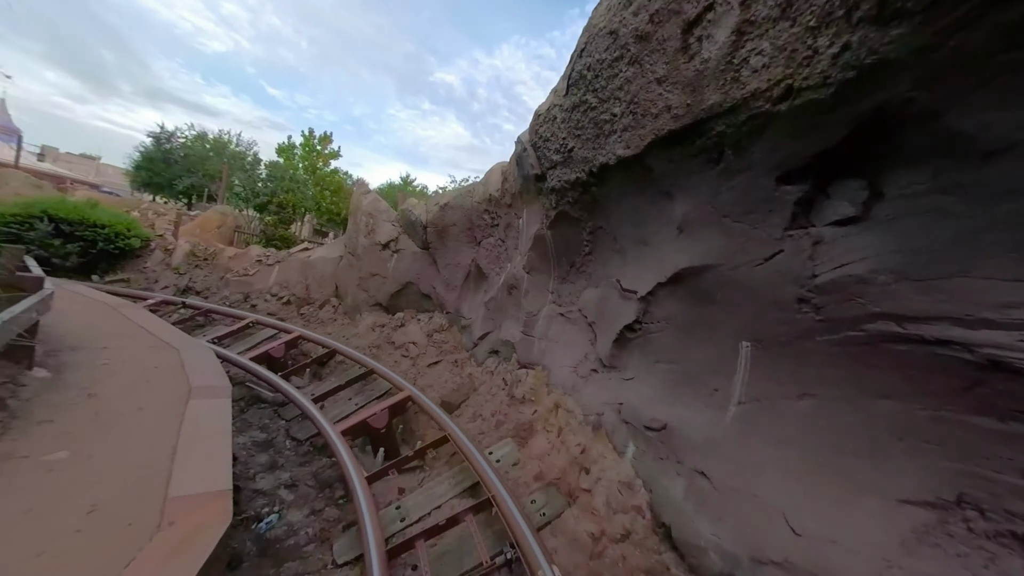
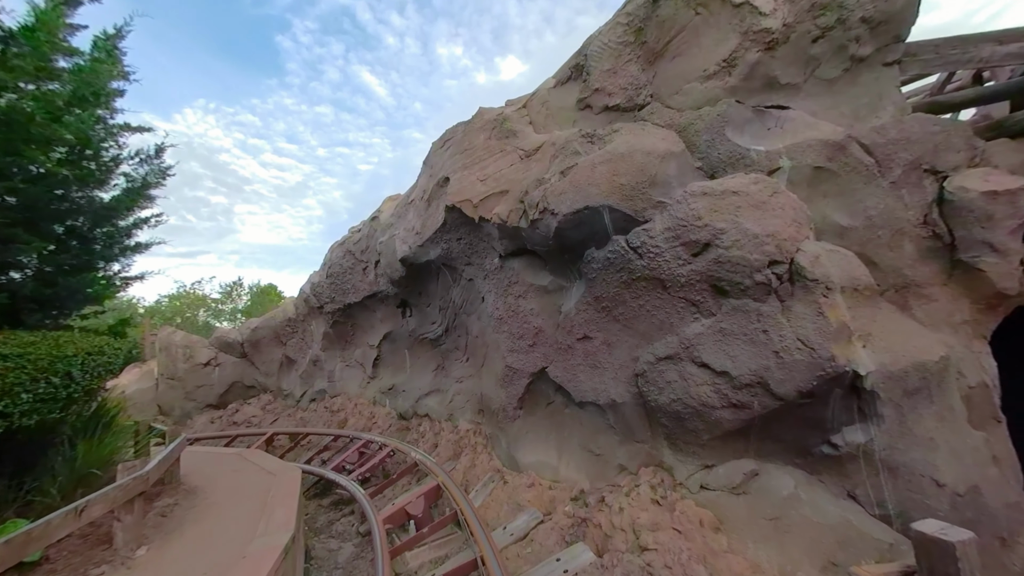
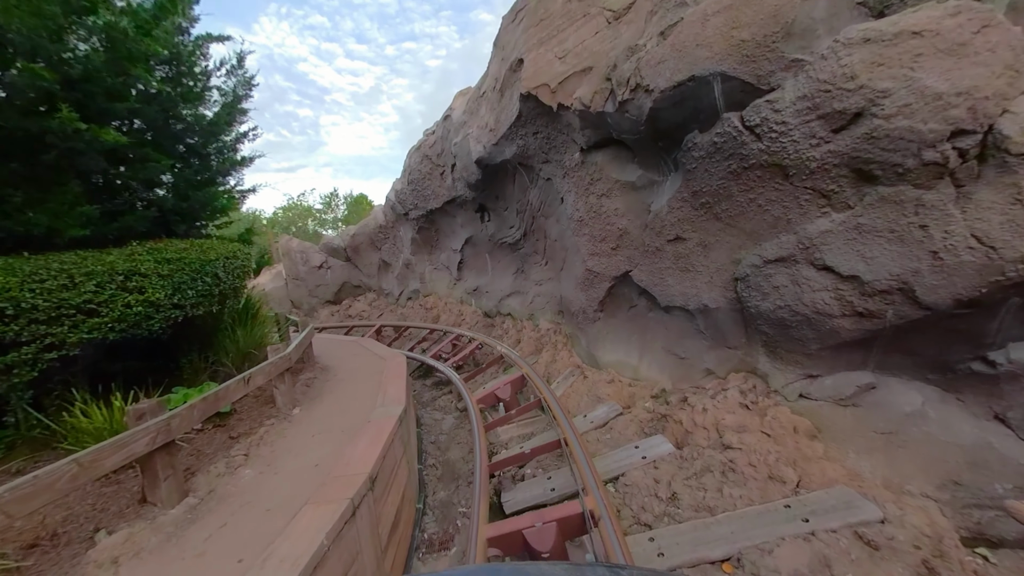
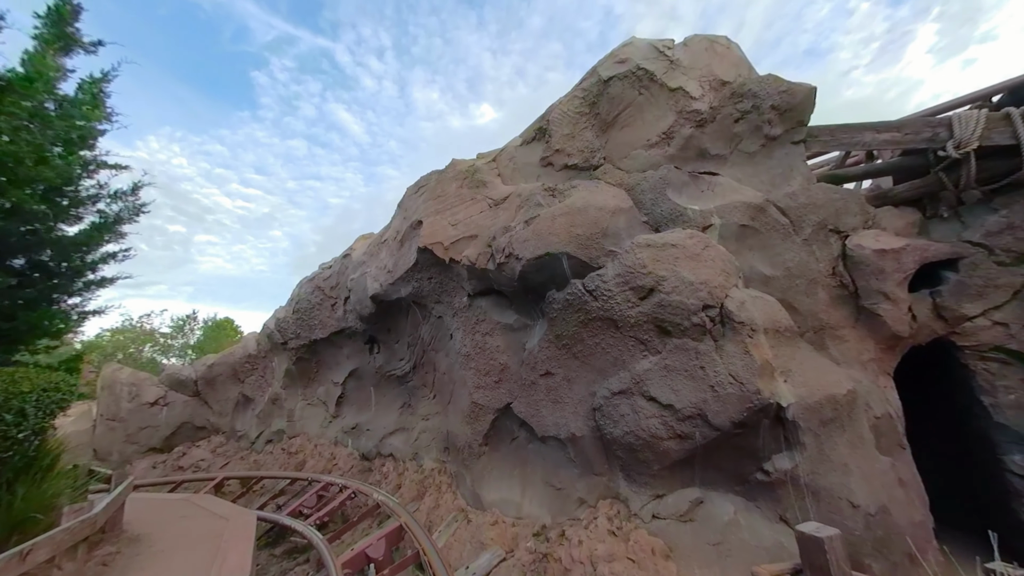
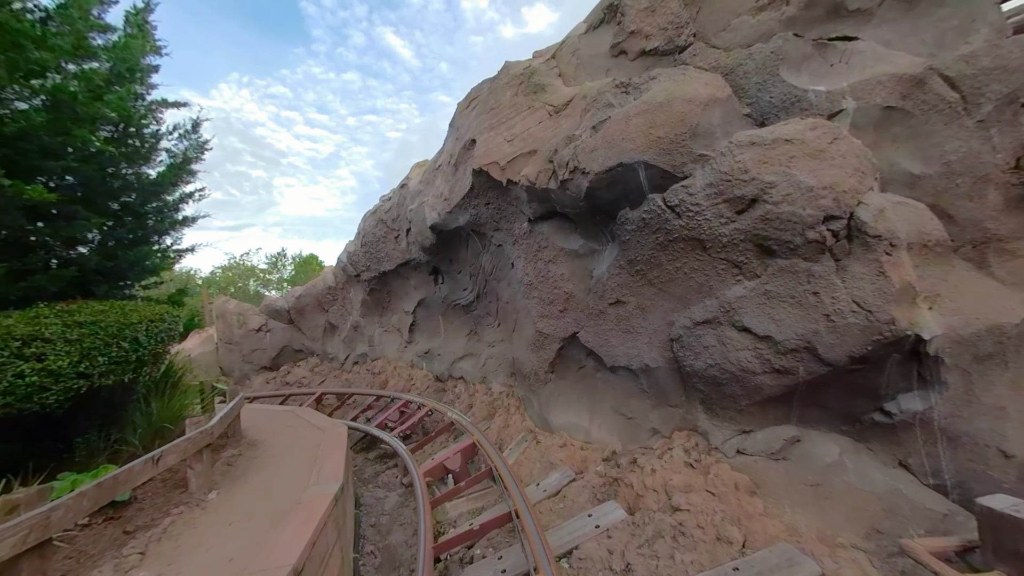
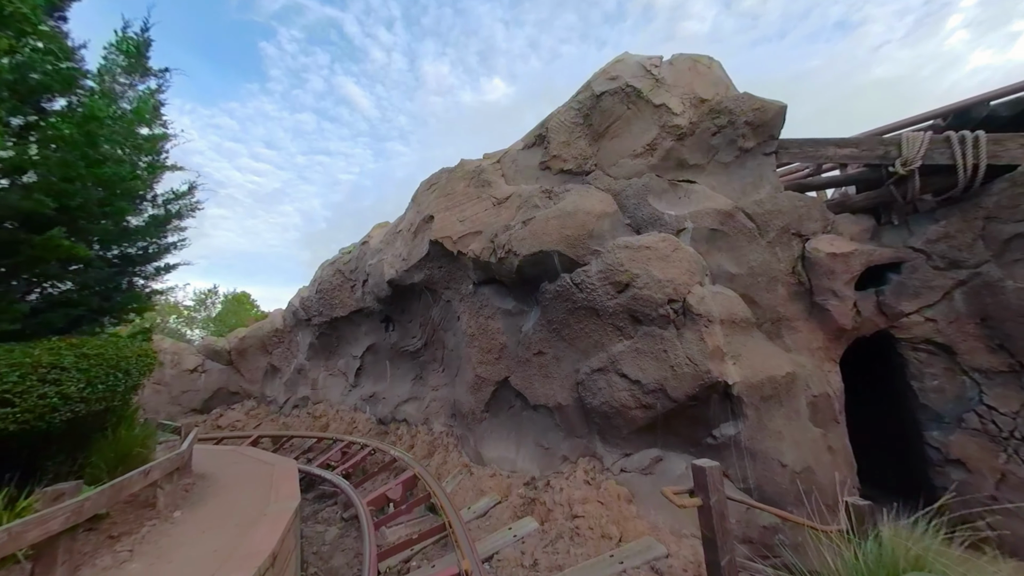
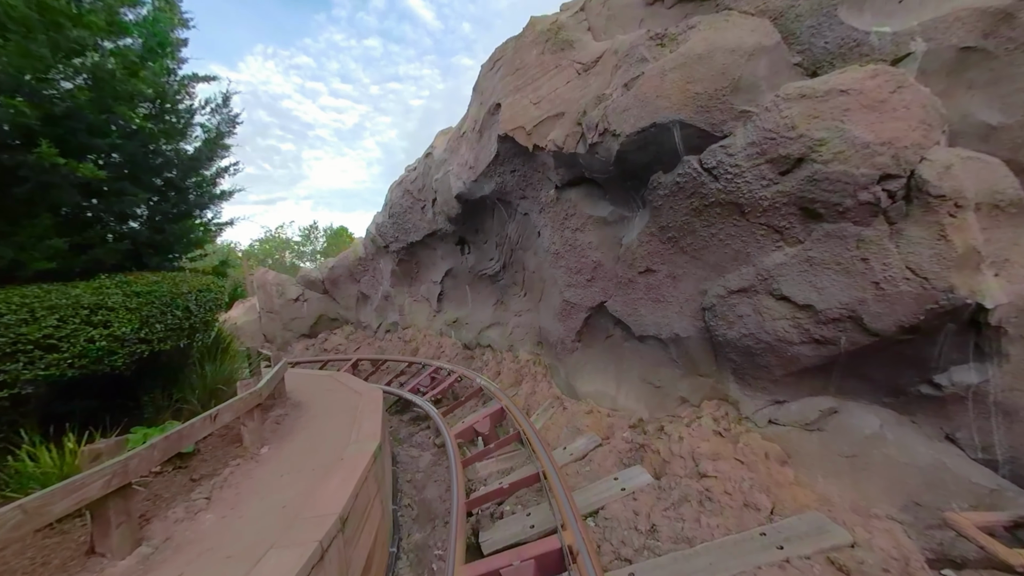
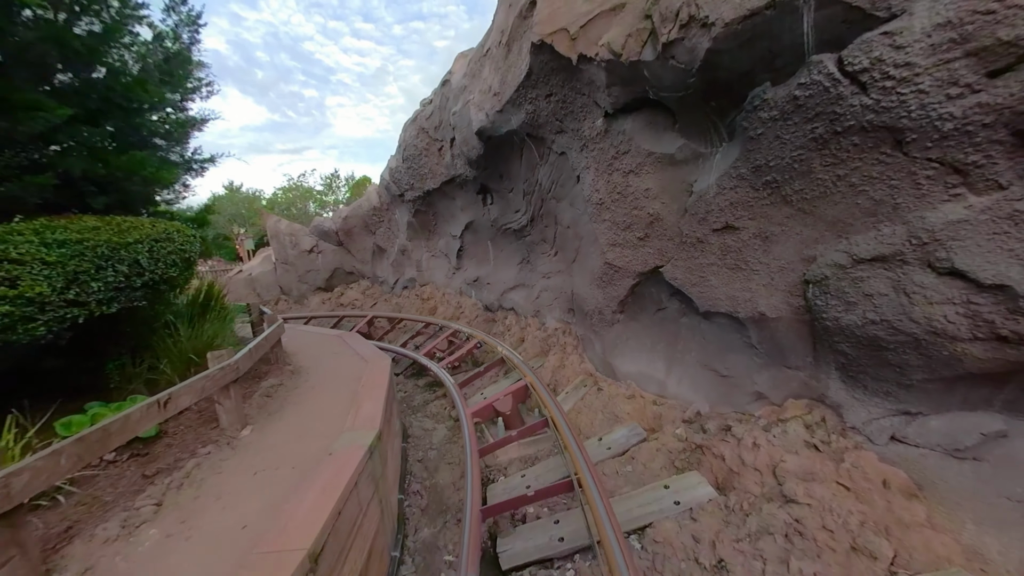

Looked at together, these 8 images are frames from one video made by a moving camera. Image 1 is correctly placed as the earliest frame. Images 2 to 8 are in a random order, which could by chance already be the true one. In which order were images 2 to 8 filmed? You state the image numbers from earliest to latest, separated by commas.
8, 3, 7, 5, 2, 4, 6
